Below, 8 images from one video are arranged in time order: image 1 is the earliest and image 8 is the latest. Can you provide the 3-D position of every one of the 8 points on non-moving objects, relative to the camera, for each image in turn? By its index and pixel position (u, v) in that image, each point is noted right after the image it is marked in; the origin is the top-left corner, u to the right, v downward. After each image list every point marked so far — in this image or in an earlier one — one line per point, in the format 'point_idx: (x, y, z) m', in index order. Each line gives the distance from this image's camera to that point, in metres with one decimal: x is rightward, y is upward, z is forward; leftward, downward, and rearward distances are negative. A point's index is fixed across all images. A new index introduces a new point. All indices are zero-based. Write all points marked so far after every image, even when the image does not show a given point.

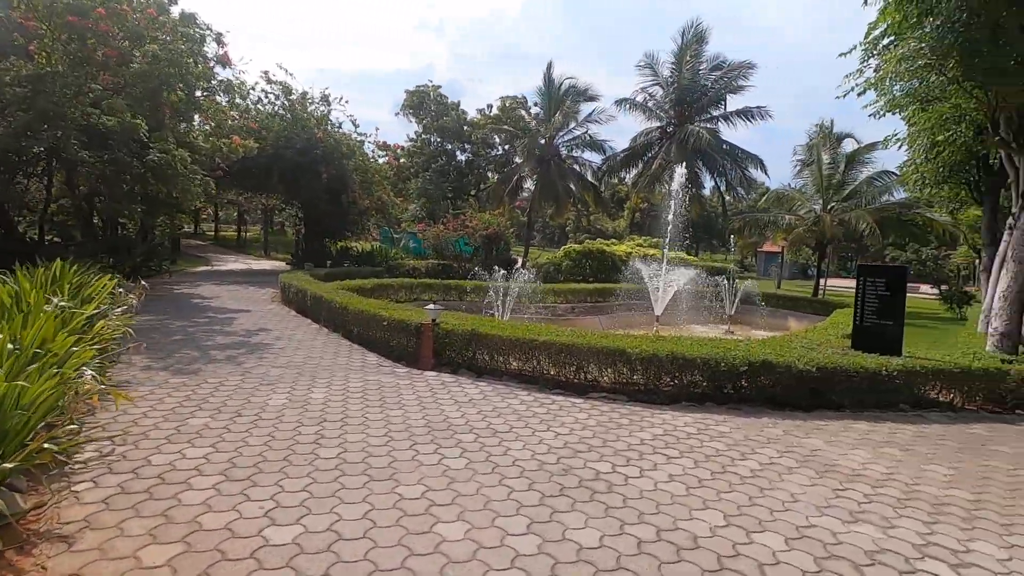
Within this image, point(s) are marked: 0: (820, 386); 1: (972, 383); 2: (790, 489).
0: (+3.7, -1.2, +6.5) m
1: (+5.9, -1.2, +6.9) m
2: (+2.1, -1.5, +4.1) m
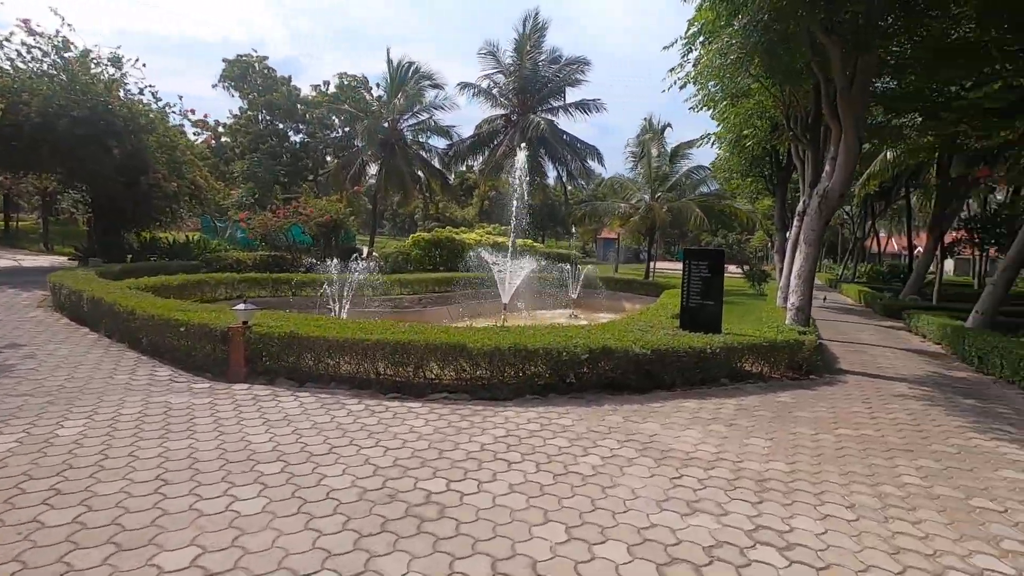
0: (+1.7, -1.0, +6.6) m
1: (+3.8, -0.9, +7.6) m
2: (+0.9, -1.4, +3.9) m
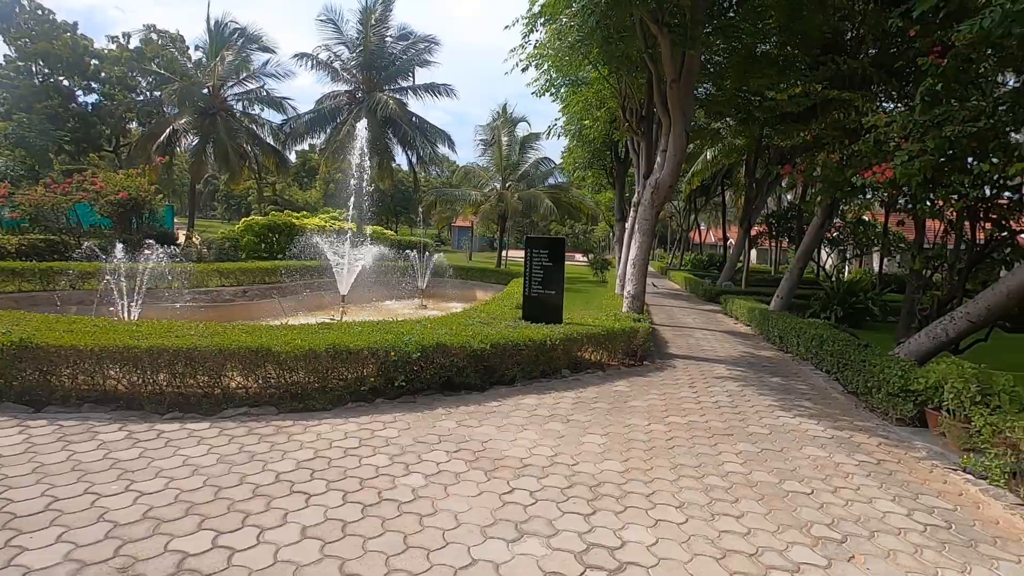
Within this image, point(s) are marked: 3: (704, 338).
0: (-0.2, -0.9, +6.2) m
1: (+1.5, -0.8, +7.7) m
2: (-0.4, -1.4, +3.4) m
3: (+3.8, -1.0, +10.7) m
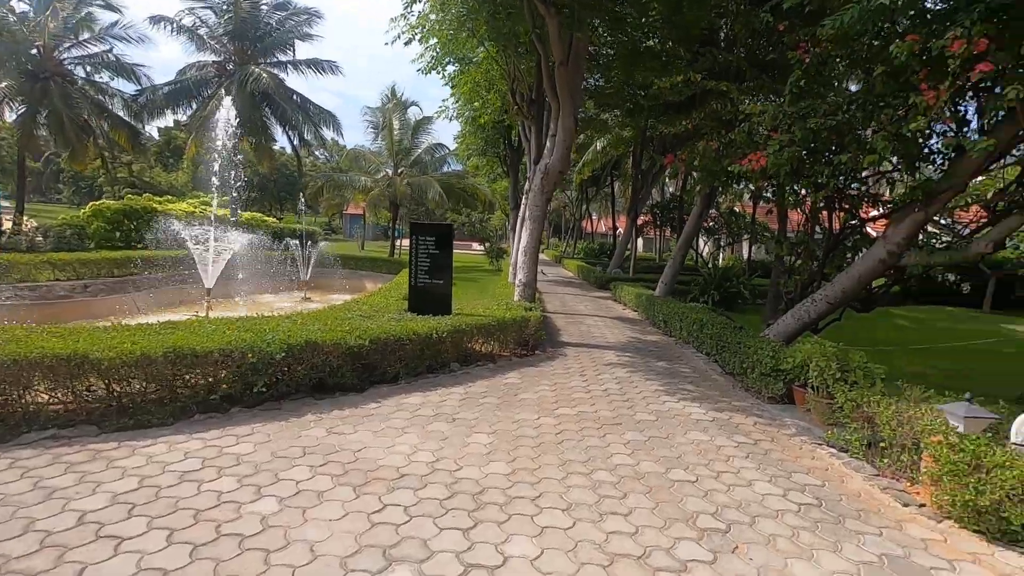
0: (-1.5, -0.8, +5.7) m
1: (-0.1, -0.6, +7.4) m
2: (-1.1, -1.3, +2.8) m
3: (+1.7, -0.7, +10.8) m
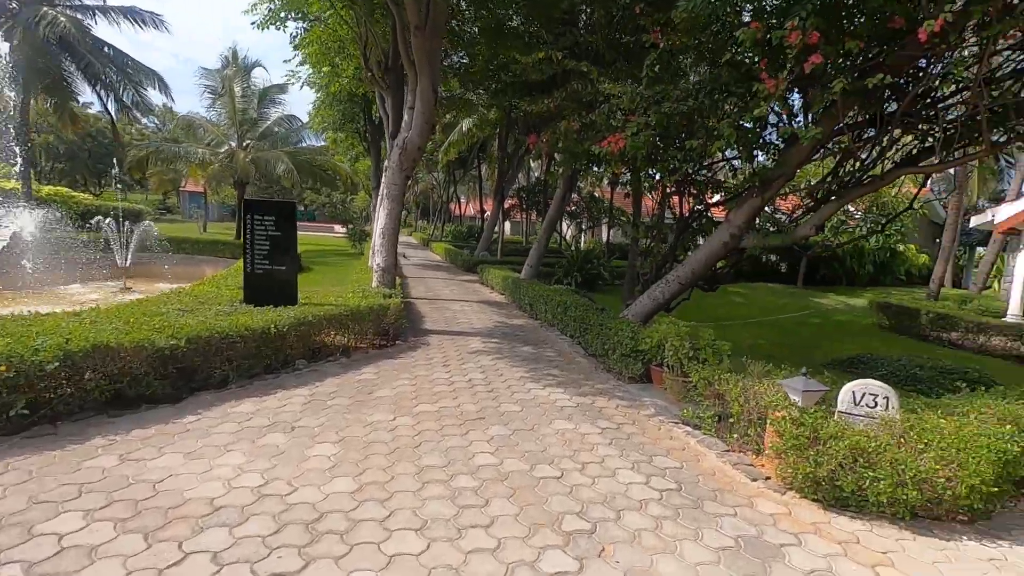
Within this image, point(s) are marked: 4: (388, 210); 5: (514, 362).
0: (-2.8, -0.7, +4.7) m
1: (-1.9, -0.4, +6.7) m
2: (-1.7, -1.3, +2.1) m
3: (-1.0, -0.4, +10.5) m
4: (-1.9, +1.2, +8.2) m
5: (0.0, -0.9, +6.7) m
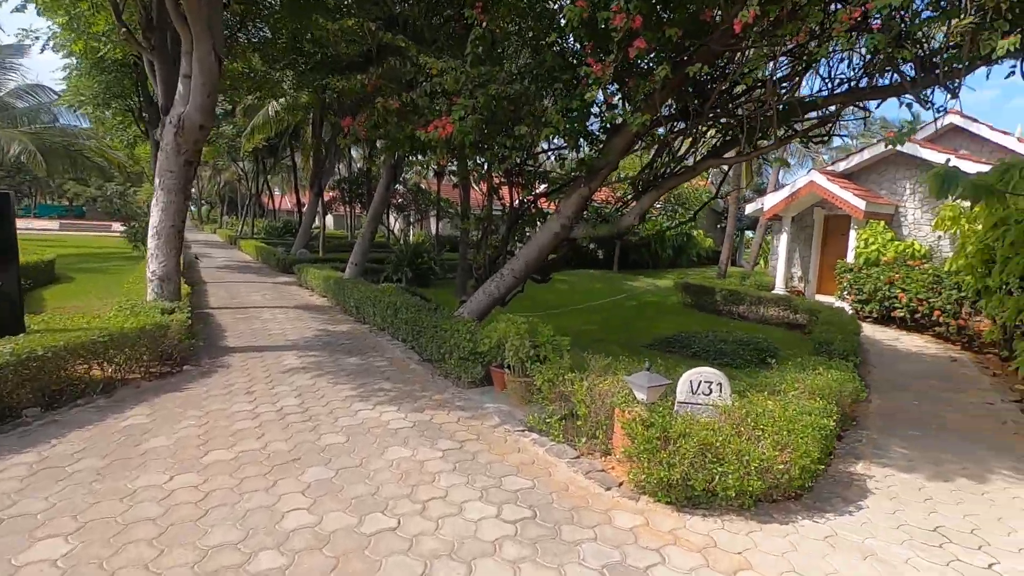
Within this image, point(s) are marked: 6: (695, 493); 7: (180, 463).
0: (-4.0, -0.9, +3.0) m
1: (-3.7, -0.6, +5.2) m
2: (-2.1, -1.5, +0.9) m
3: (-4.0, -0.5, +9.1) m
4: (-4.2, +1.0, +6.6) m
5: (-1.9, -1.0, +5.8) m
6: (+1.1, -1.3, +3.3) m
7: (-2.3, -1.2, +3.7) m
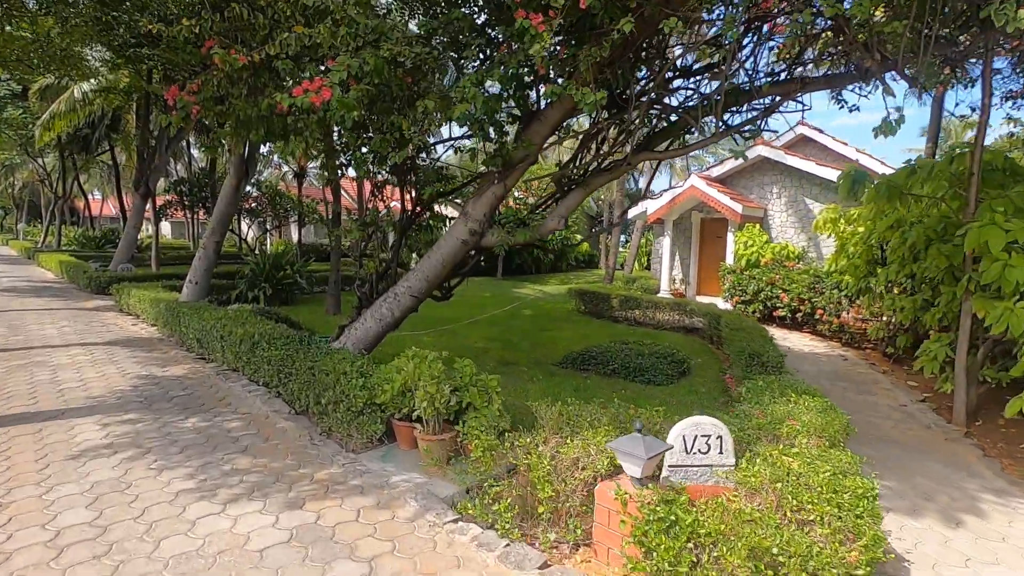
0: (-3.9, -1.2, +0.8) m
1: (-4.2, -0.9, +3.0) m
2: (-1.6, -1.7, -0.9) m
3: (-5.4, -0.9, +6.6) m
4: (-5.1, +0.7, +4.1) m
5: (-2.6, -1.3, +4.0) m
6: (+1.0, -1.4, +2.2) m
7: (-2.4, -1.5, +1.8) m
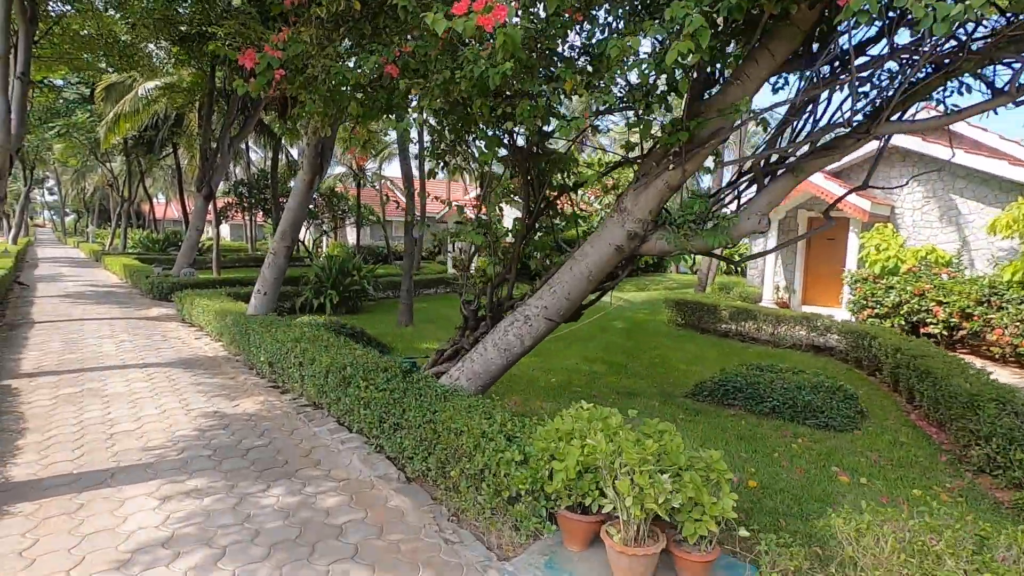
0: (-3.0, -1.3, -0.4) m
1: (-3.1, -1.1, +1.8) m
2: (-0.8, -1.8, -2.2) m
3: (-4.0, -1.0, +5.6) m
4: (-3.8, +0.5, +3.1) m
5: (-1.3, -1.4, +2.7) m
6: (+2.0, -1.6, +0.7) m
7: (-1.4, -1.6, +0.6) m
